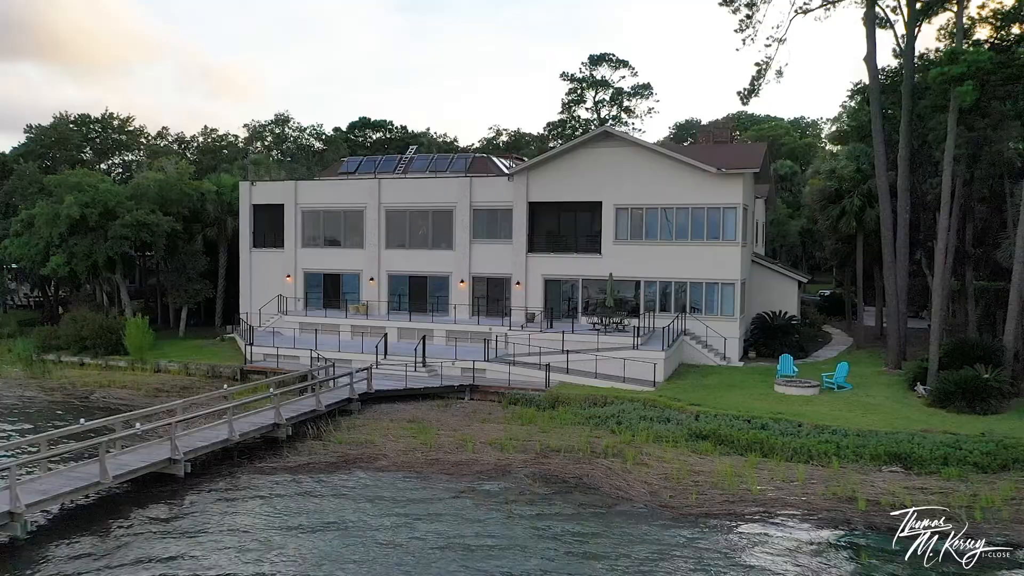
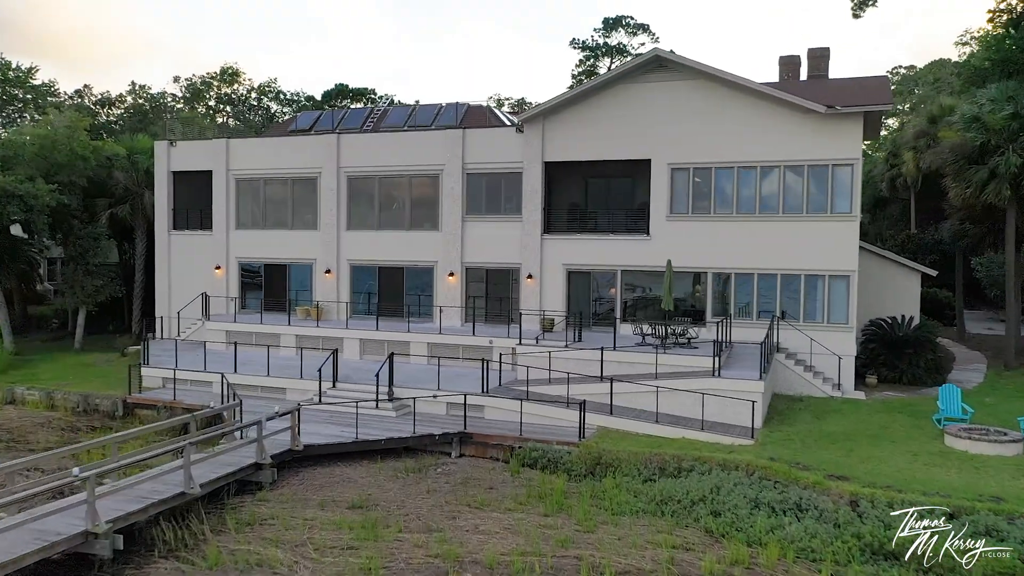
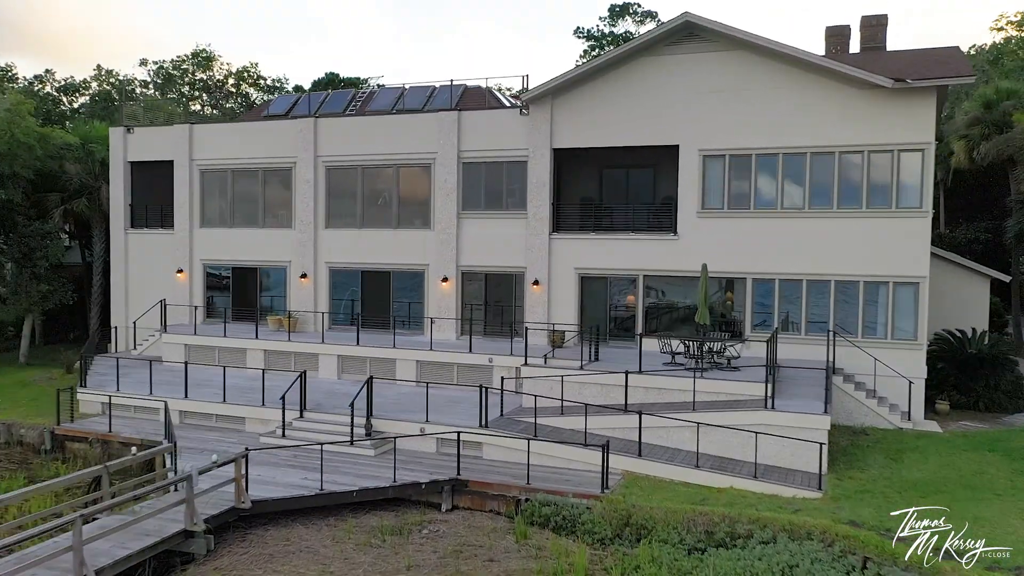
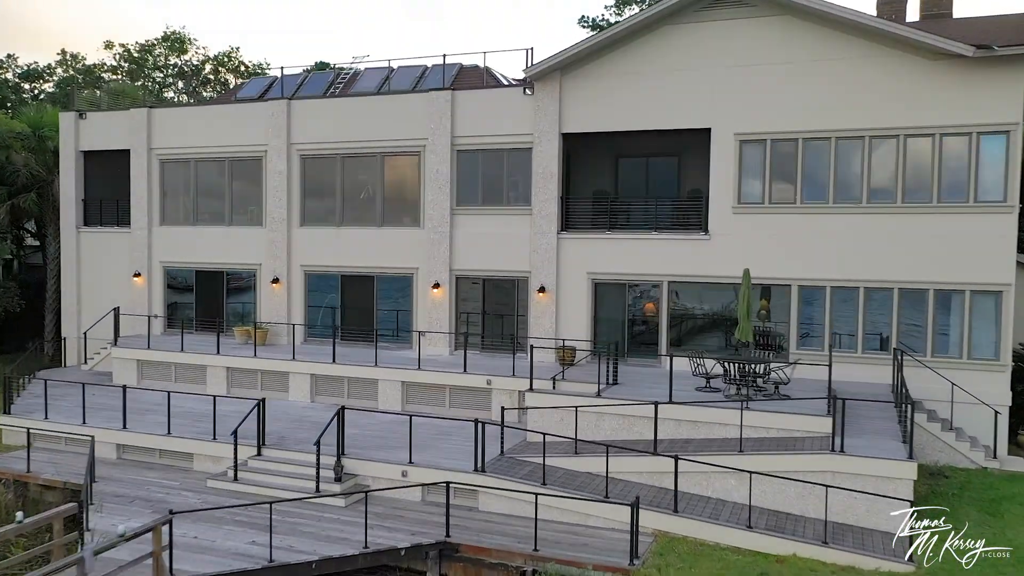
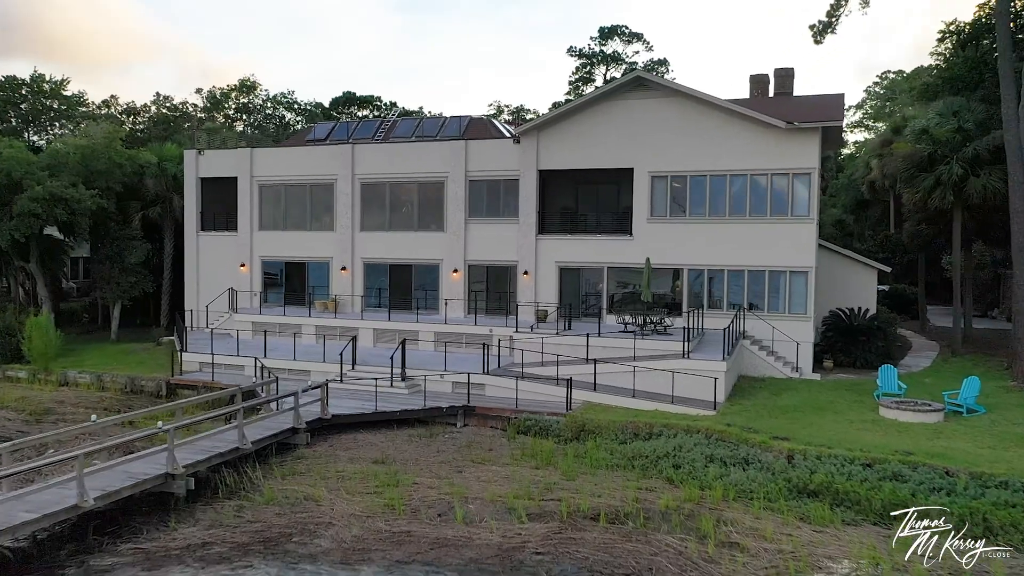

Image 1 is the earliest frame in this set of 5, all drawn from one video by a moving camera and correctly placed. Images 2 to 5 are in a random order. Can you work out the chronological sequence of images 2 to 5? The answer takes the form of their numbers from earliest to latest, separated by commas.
5, 2, 3, 4
